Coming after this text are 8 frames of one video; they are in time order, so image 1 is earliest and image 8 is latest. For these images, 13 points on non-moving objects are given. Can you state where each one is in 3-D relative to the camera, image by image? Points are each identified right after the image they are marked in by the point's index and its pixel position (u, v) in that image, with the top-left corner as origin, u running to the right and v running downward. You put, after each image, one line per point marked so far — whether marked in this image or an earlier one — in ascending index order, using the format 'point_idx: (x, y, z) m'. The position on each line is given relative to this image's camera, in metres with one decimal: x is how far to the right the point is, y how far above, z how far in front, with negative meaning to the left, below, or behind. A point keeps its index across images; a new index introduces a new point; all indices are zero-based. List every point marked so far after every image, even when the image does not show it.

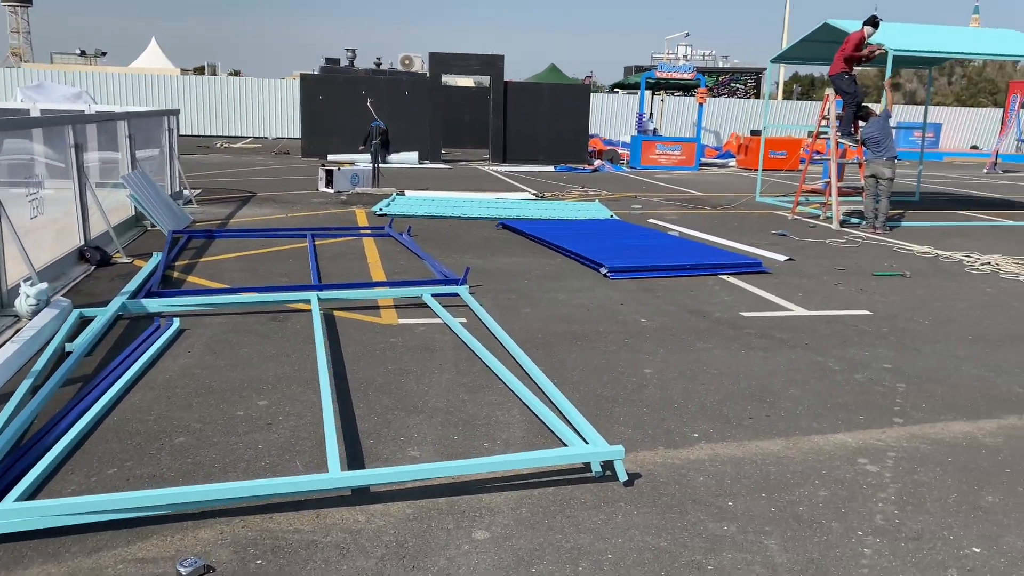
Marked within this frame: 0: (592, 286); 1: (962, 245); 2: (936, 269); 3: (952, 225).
0: (+0.7, 0.0, +7.0) m
1: (+5.5, +0.5, +10.1) m
2: (+4.2, +0.2, +8.2) m
3: (+6.2, +0.9, +11.7) m
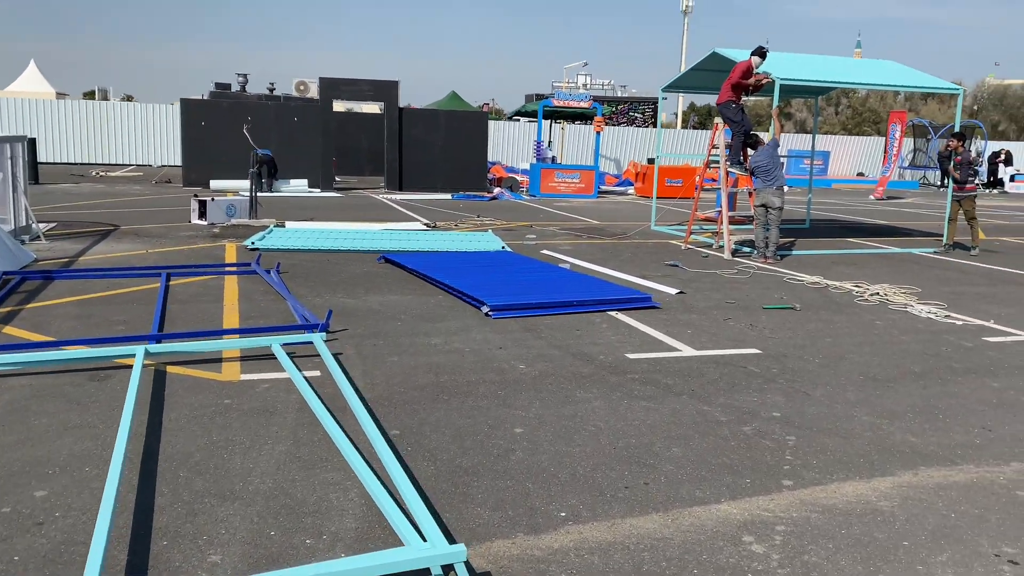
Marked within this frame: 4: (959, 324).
0: (-0.3, -0.3, +6.4) m
1: (+4.1, +0.2, +10.0) m
2: (+3.0, -0.1, +8.0) m
3: (+4.7, +0.5, +11.7) m
4: (+3.8, -0.3, +7.1) m
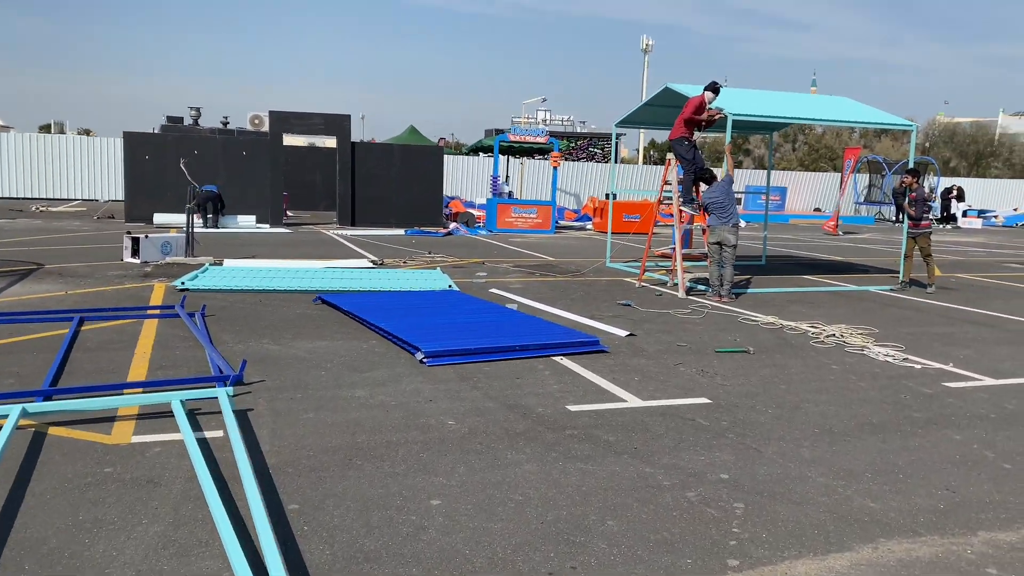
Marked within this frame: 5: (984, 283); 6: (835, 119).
0: (-0.8, -0.6, +6.0) m
1: (+3.5, -0.3, +9.7) m
2: (+2.5, -0.5, +7.7) m
3: (+4.0, 0.0, +11.5) m
4: (+3.3, -0.7, +6.8) m
5: (+7.4, +0.1, +13.0) m
6: (+4.5, +2.4, +11.6) m
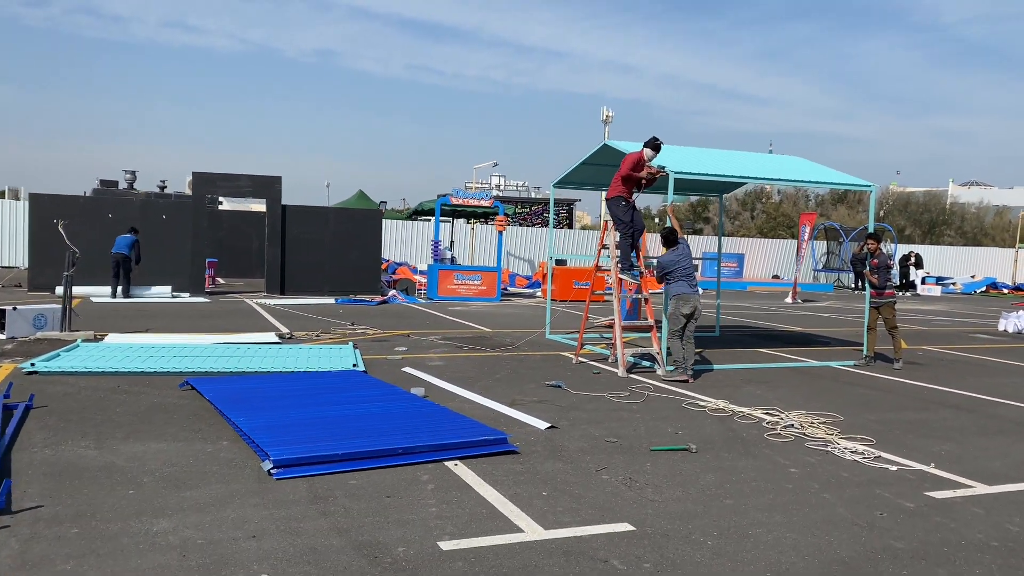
0: (-1.5, -1.1, +4.6) m
1: (+2.6, -1.1, +8.5) m
2: (+1.7, -1.2, +6.4) m
3: (+3.0, -1.0, +10.3) m
4: (+2.6, -1.2, +5.6) m
5: (+6.4, -1.0, +12.0) m
6: (+3.6, +1.4, +10.7) m
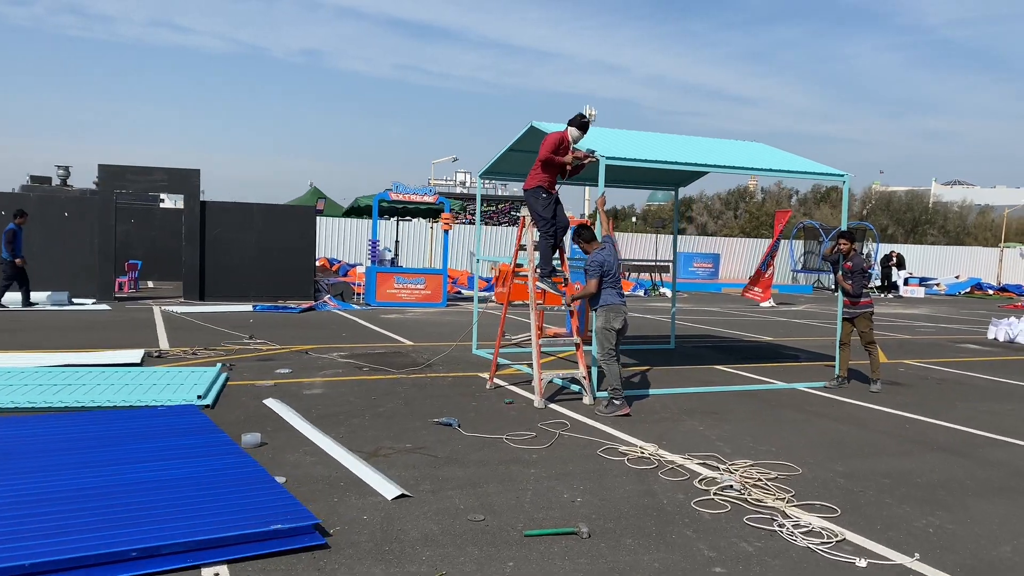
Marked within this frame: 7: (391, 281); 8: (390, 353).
0: (-2.4, -1.3, +2.8) m
1: (+1.6, -1.2, +6.9) m
2: (+0.8, -1.3, +4.7) m
3: (+2.0, -1.1, +8.6) m
4: (+1.6, -1.3, +3.9) m
5: (+5.3, -1.1, +10.4) m
6: (+2.5, +1.3, +9.0) m
7: (-2.6, +0.1, +17.5) m
8: (-1.5, -0.8, +10.4) m
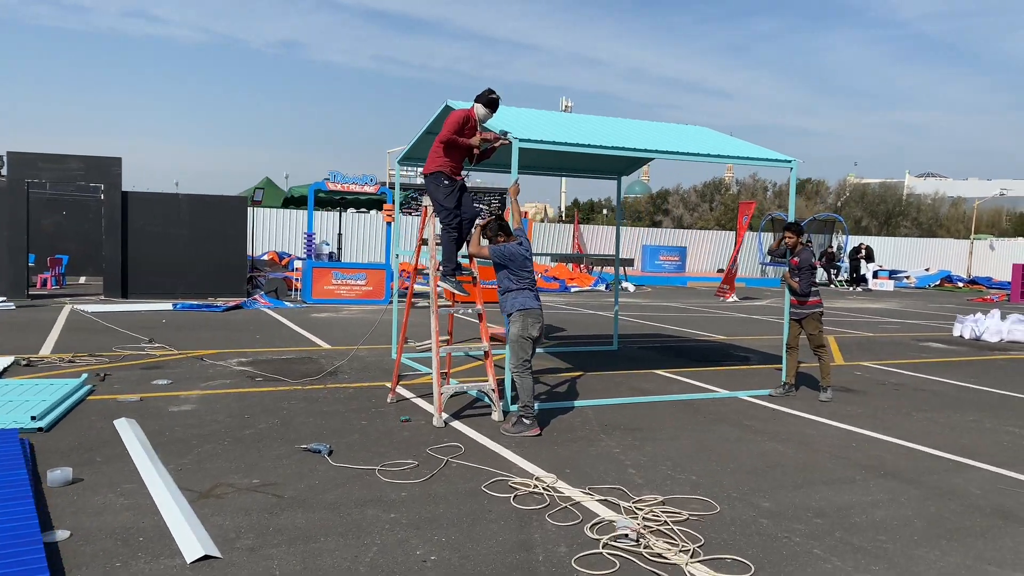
0: (-3.1, -1.3, +1.8) m
1: (+0.8, -1.2, +5.9) m
2: (0.0, -1.3, +3.8) m
3: (+1.1, -1.1, +7.7) m
4: (+0.9, -1.4, +3.0) m
5: (+4.4, -1.1, +9.5) m
6: (+1.7, +1.3, +8.1) m
7: (-3.6, +0.2, +16.4) m
8: (-2.4, -0.8, +9.4) m
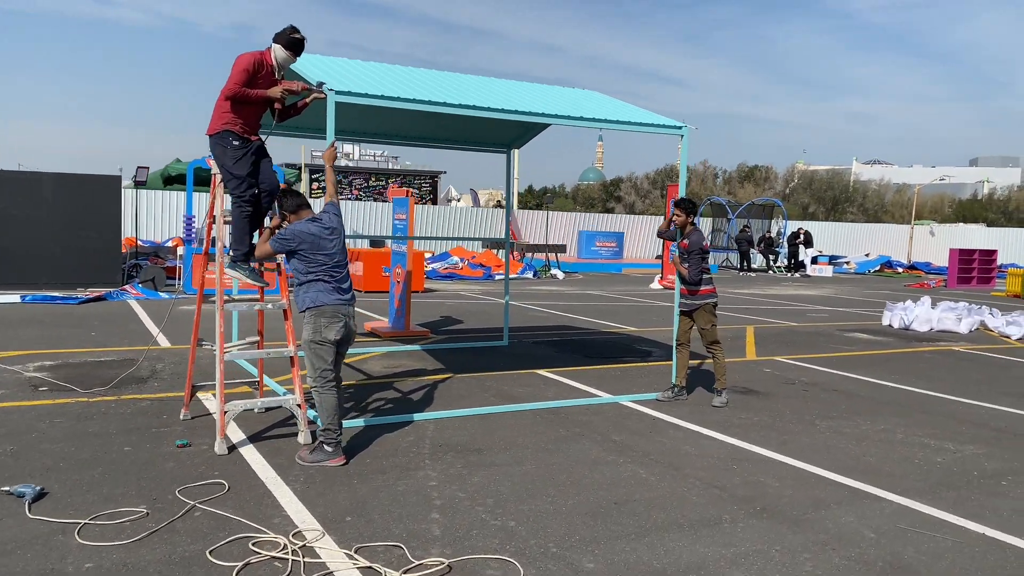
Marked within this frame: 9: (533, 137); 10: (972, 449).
0: (-4.1, -1.3, +0.4) m
1: (-0.4, -1.1, +4.7) m
2: (-1.1, -1.3, +2.5) m
3: (-0.2, -1.0, +6.5) m
4: (-0.2, -1.4, +1.7) m
5: (+3.0, -0.9, +8.5) m
6: (+0.3, +1.4, +6.8) m
7: (-5.4, +0.4, +14.9) m
8: (-3.8, -0.7, +7.9) m
9: (+0.2, +1.8, +9.7) m
10: (+3.3, -1.2, +5.9) m
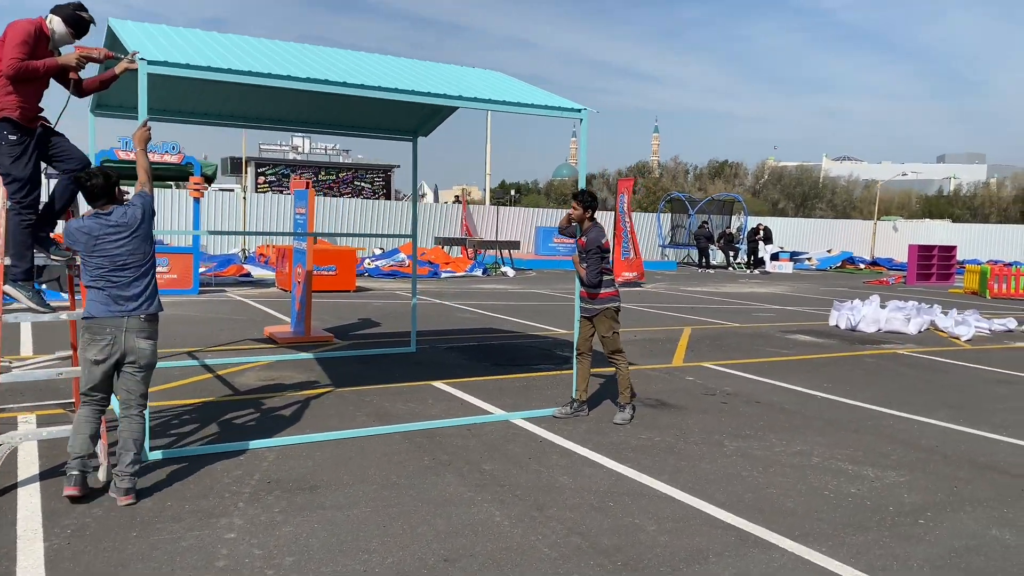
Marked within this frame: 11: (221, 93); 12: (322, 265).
0: (-4.9, -1.4, -0.6) m
1: (-1.3, -1.2, +3.8) m
2: (-1.9, -1.3, +1.6) m
3: (-1.1, -1.0, +5.6) m
4: (-0.9, -1.4, +0.9) m
5: (+2.0, -0.9, +7.7) m
6: (-0.6, +1.4, +6.0) m
7: (-6.6, +0.4, +13.9) m
8: (-4.7, -0.8, +7.0) m
9: (-0.8, +1.7, +8.8) m
10: (+2.4, -1.2, +5.2) m
11: (-2.6, +1.7, +7.5) m
12: (-3.6, +0.4, +14.3) m
